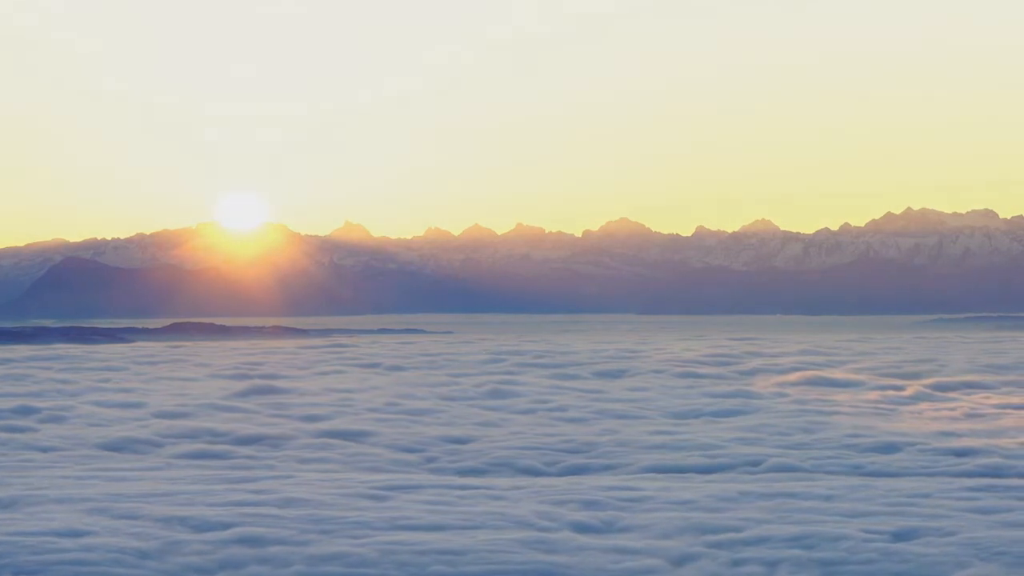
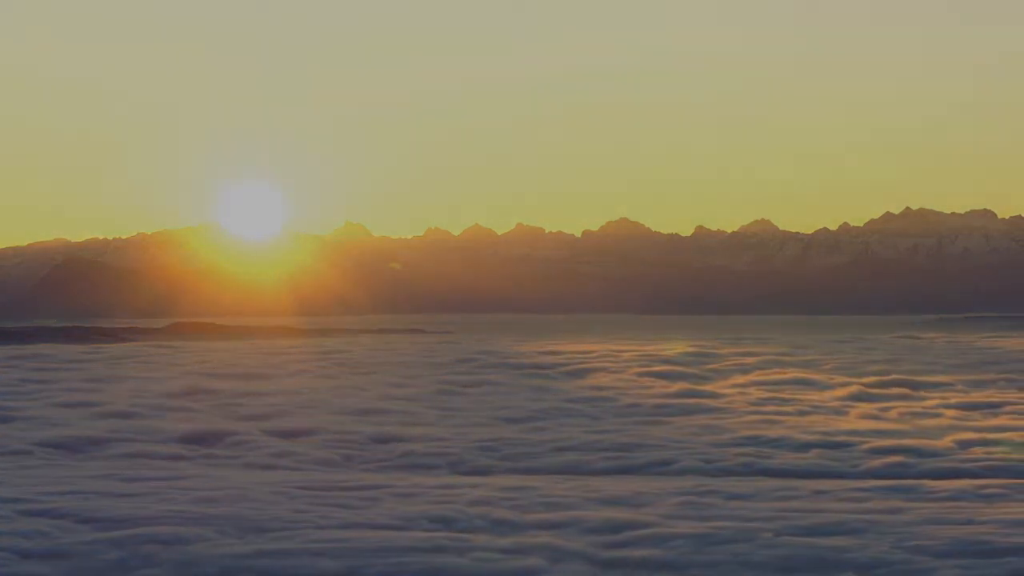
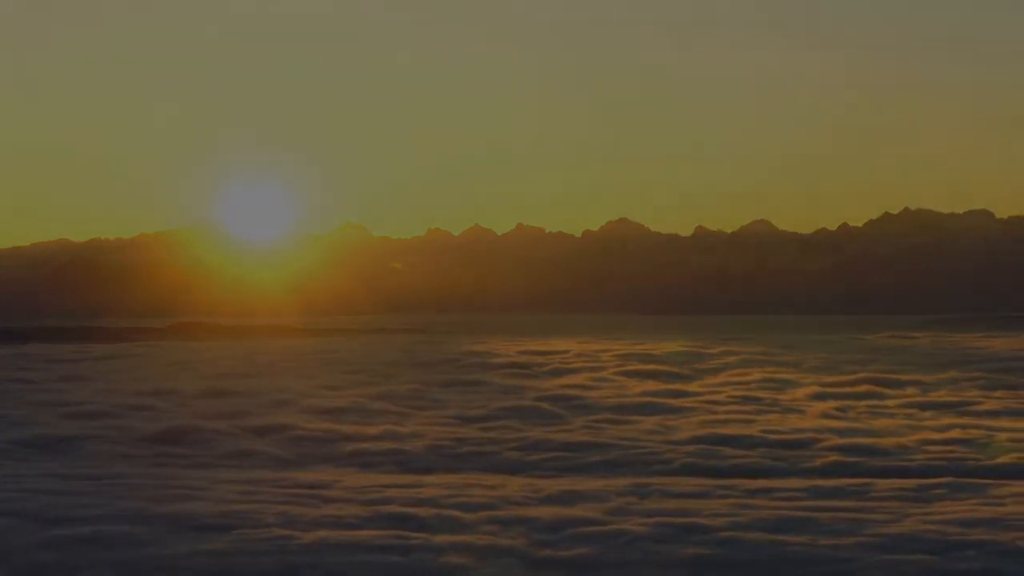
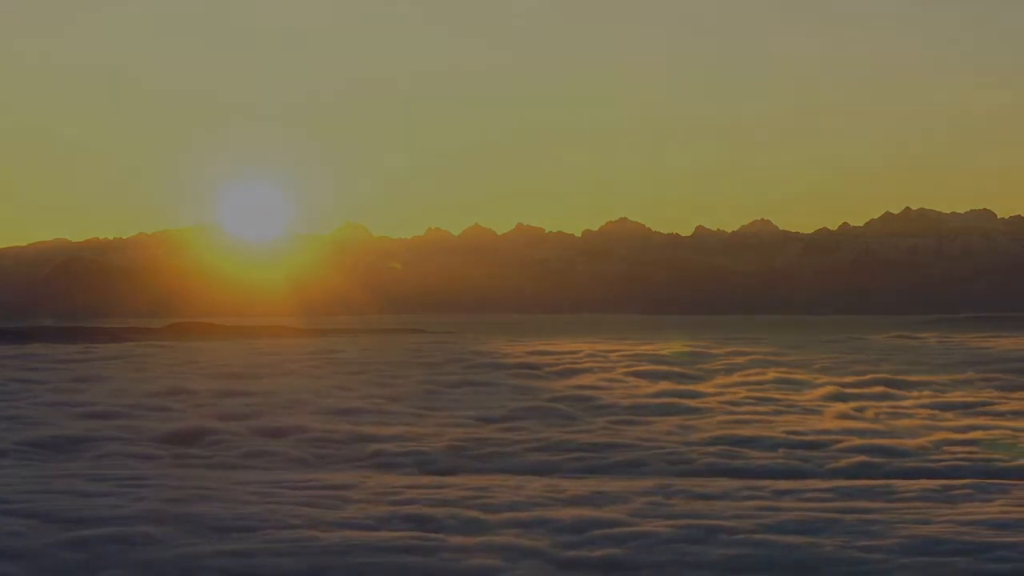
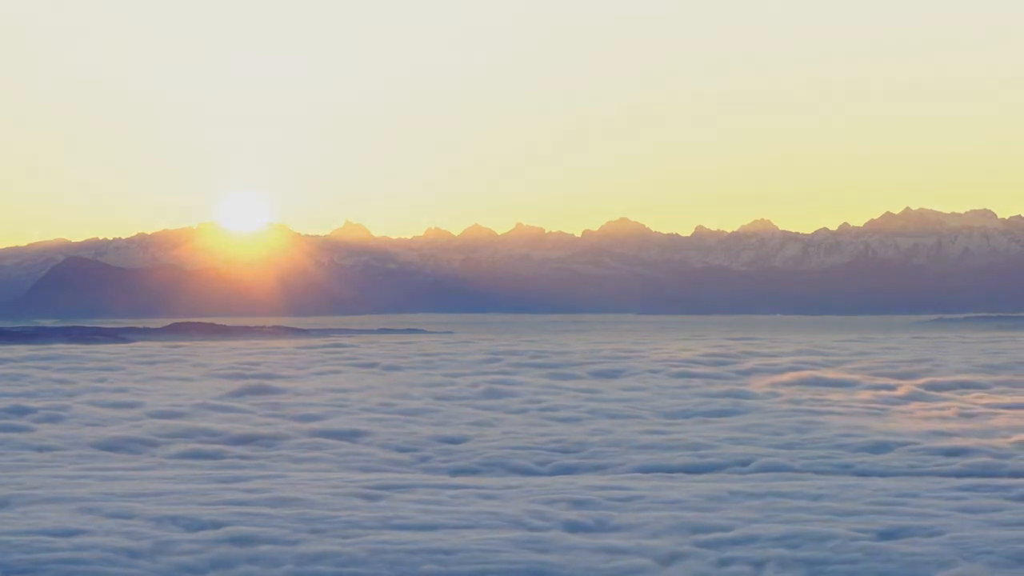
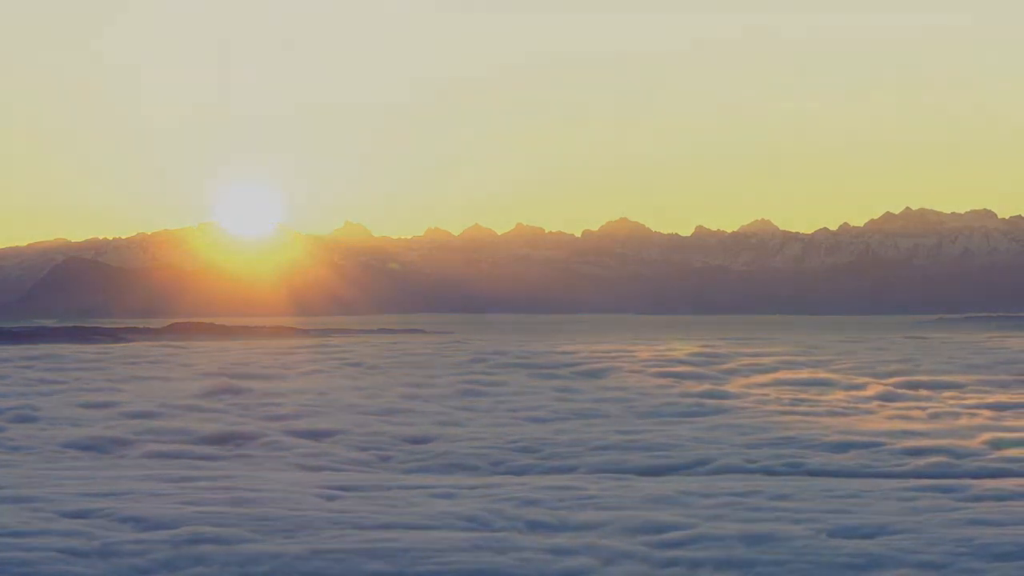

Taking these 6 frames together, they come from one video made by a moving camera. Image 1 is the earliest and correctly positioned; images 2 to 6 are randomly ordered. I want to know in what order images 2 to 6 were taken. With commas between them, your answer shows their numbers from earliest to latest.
5, 6, 2, 4, 3
